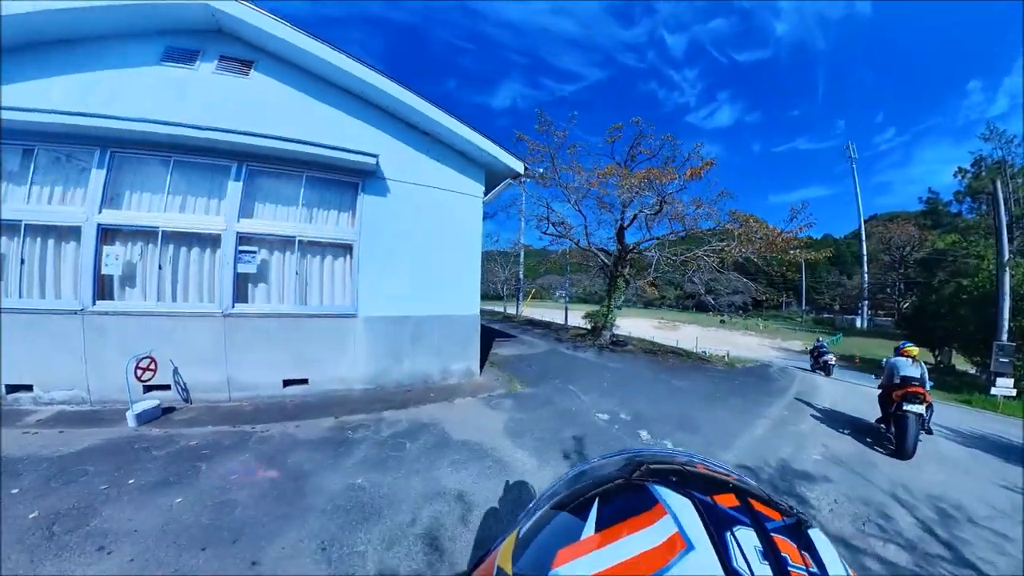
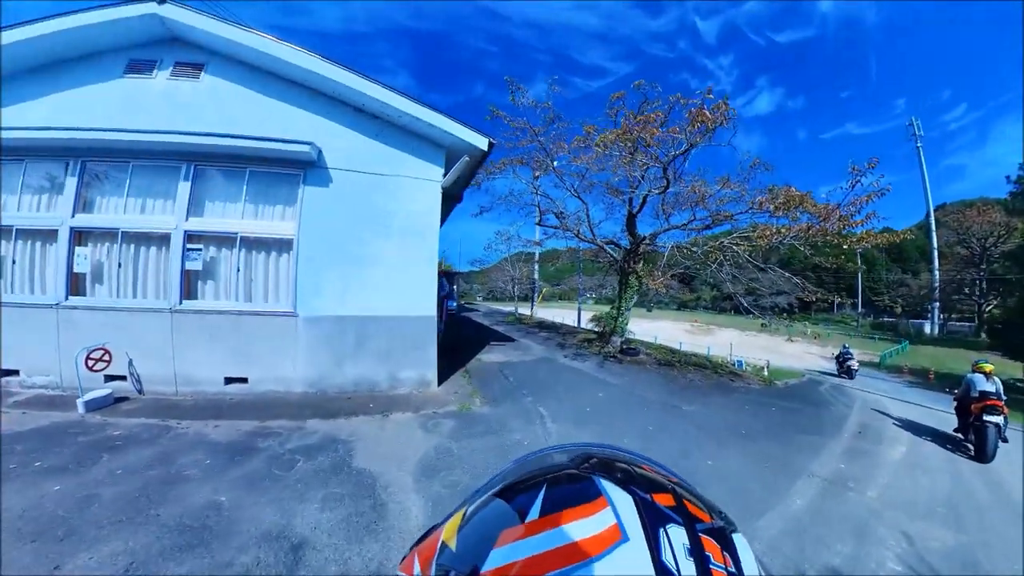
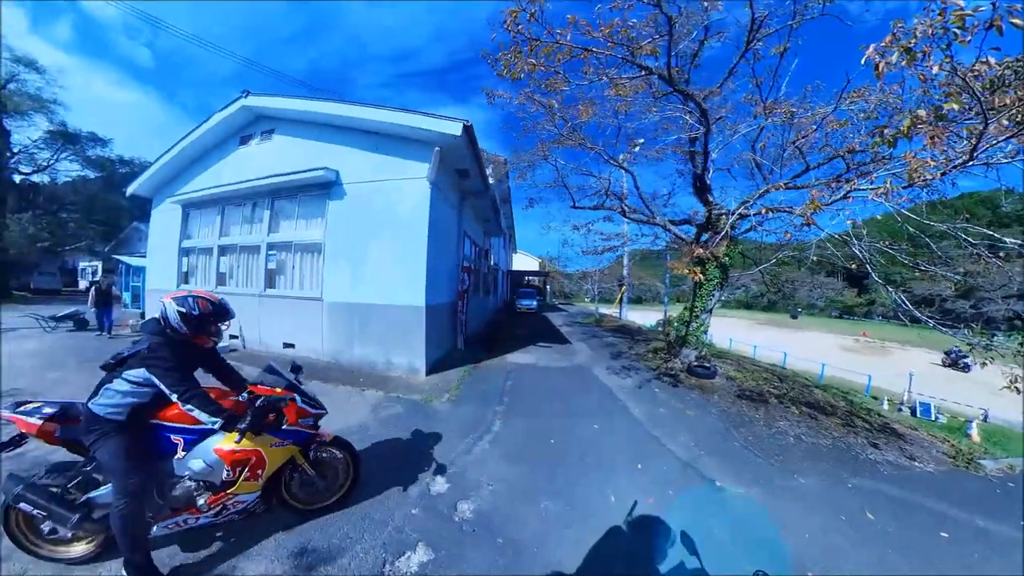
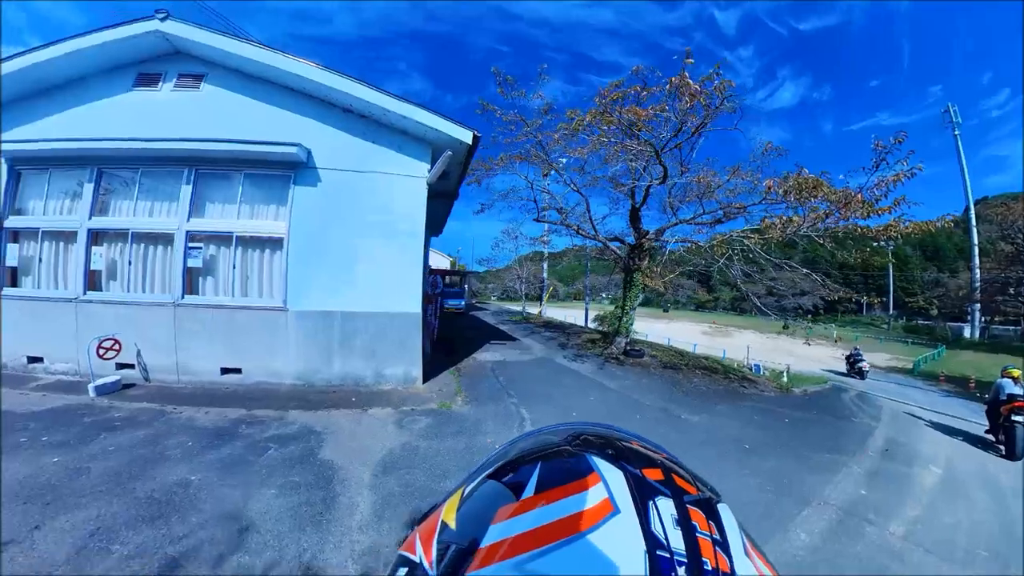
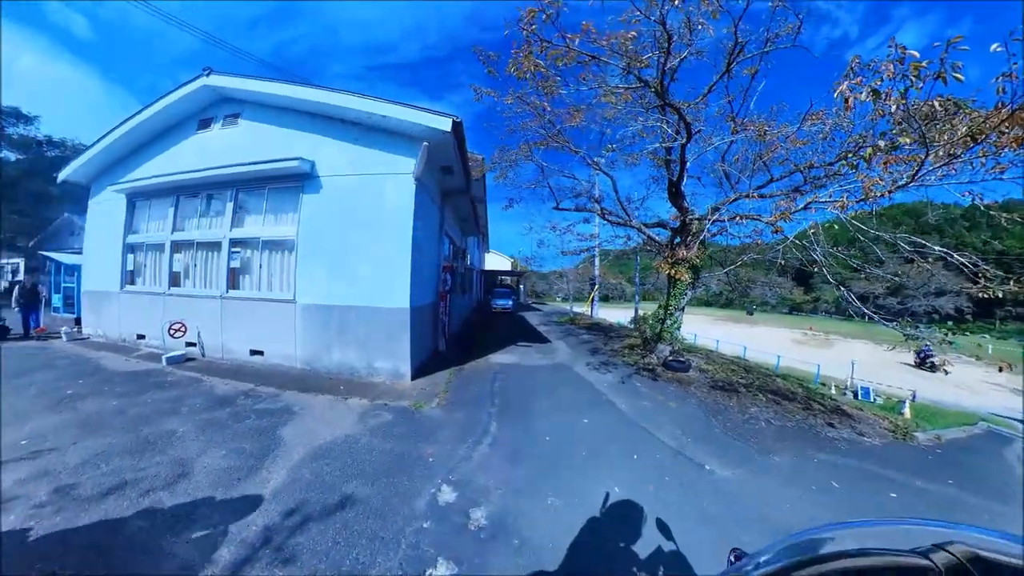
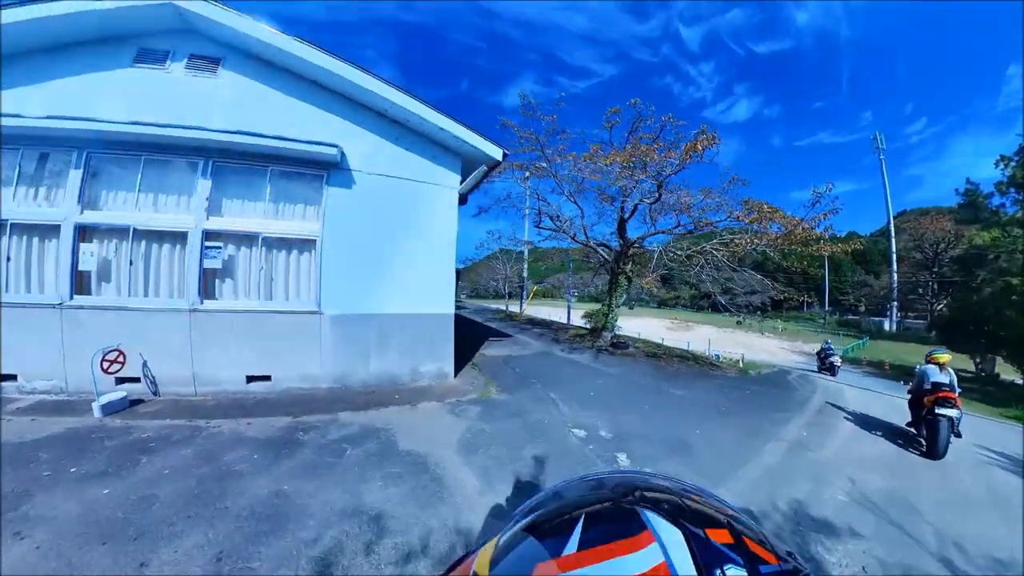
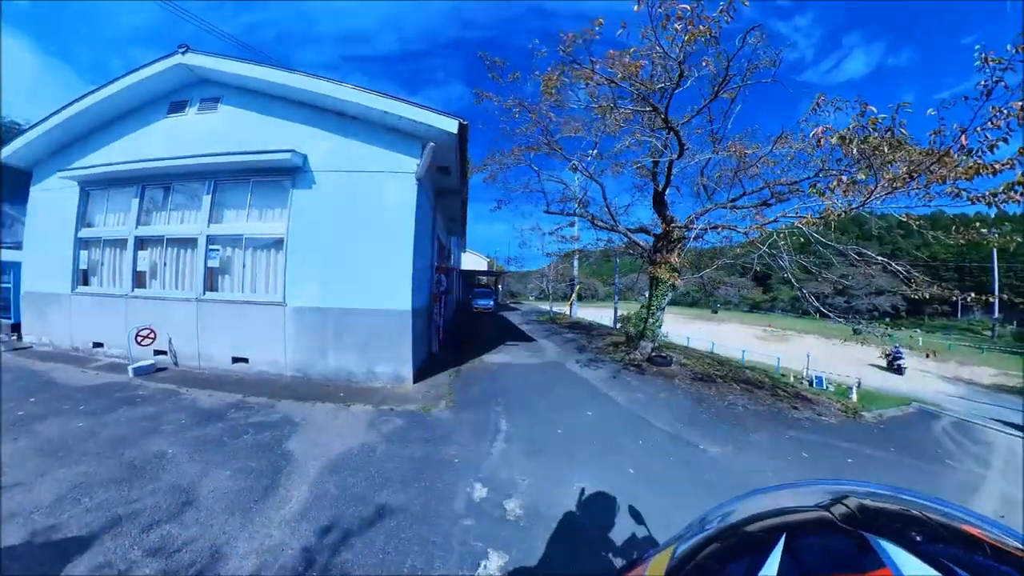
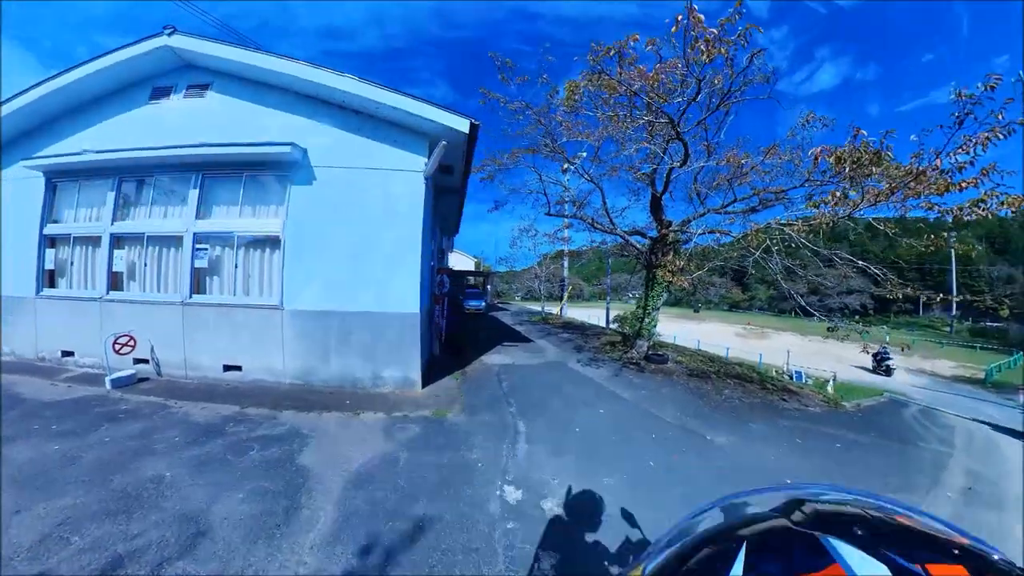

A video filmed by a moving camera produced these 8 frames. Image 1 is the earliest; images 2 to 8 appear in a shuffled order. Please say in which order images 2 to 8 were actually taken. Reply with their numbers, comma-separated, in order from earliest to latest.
6, 2, 4, 8, 7, 5, 3
